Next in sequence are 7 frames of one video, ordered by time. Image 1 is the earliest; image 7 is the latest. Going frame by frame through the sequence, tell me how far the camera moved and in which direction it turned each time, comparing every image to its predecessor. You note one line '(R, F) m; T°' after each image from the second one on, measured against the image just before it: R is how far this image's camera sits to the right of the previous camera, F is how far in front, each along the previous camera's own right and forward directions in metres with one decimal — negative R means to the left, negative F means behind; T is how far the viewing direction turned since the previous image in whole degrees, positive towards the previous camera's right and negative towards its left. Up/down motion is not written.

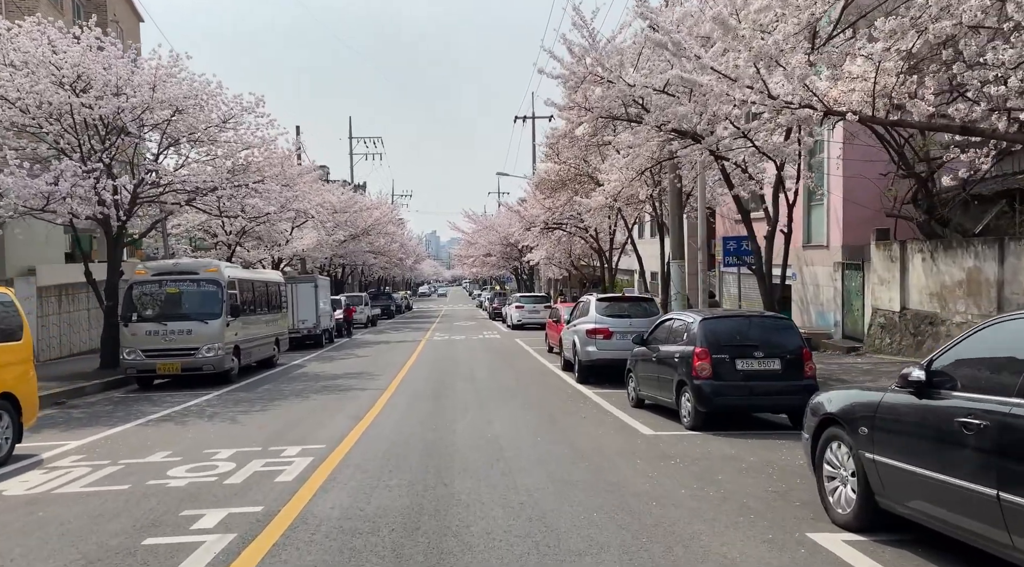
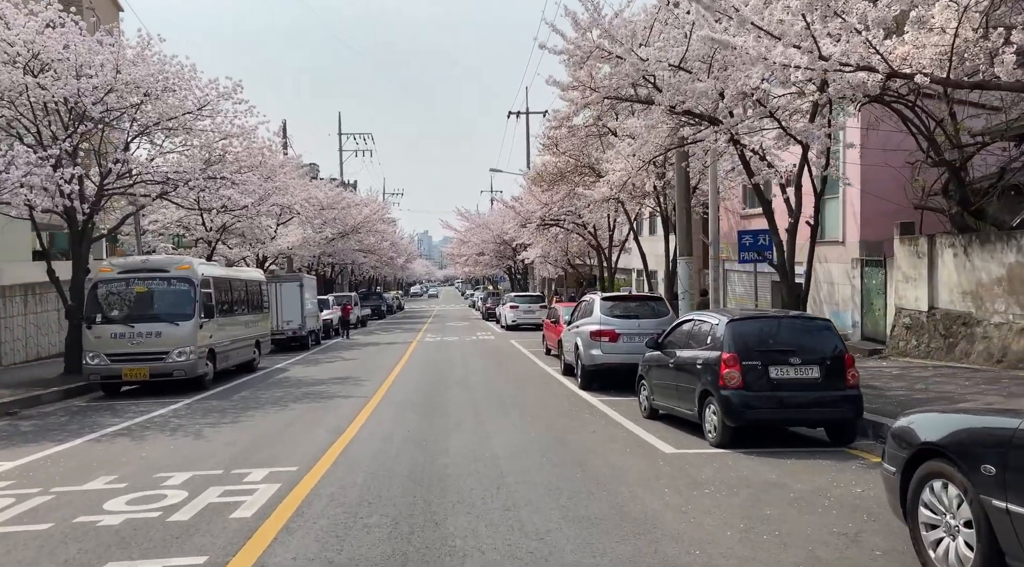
(-0.1, +1.4) m; 0°
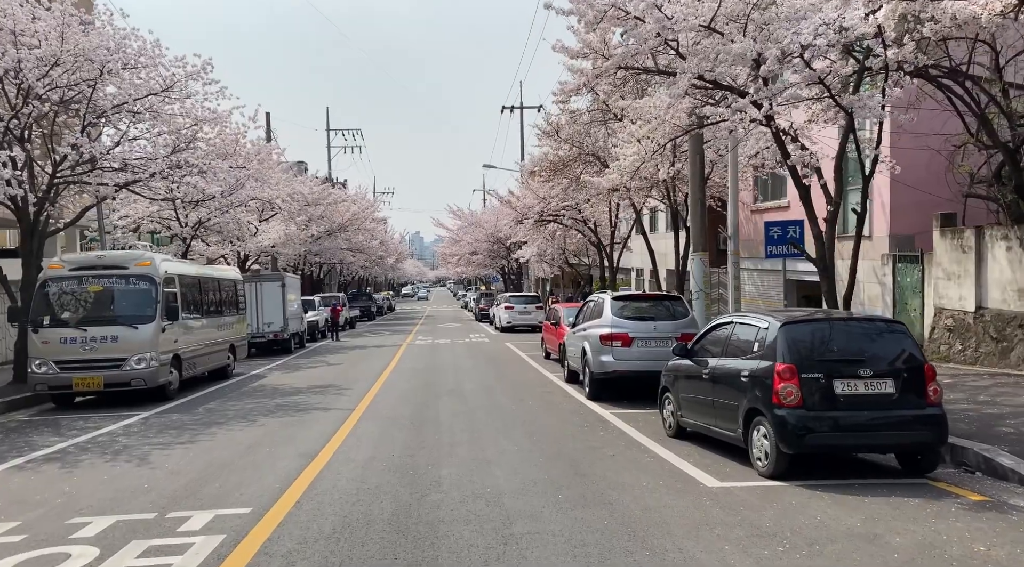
(-0.1, +1.8) m; +1°
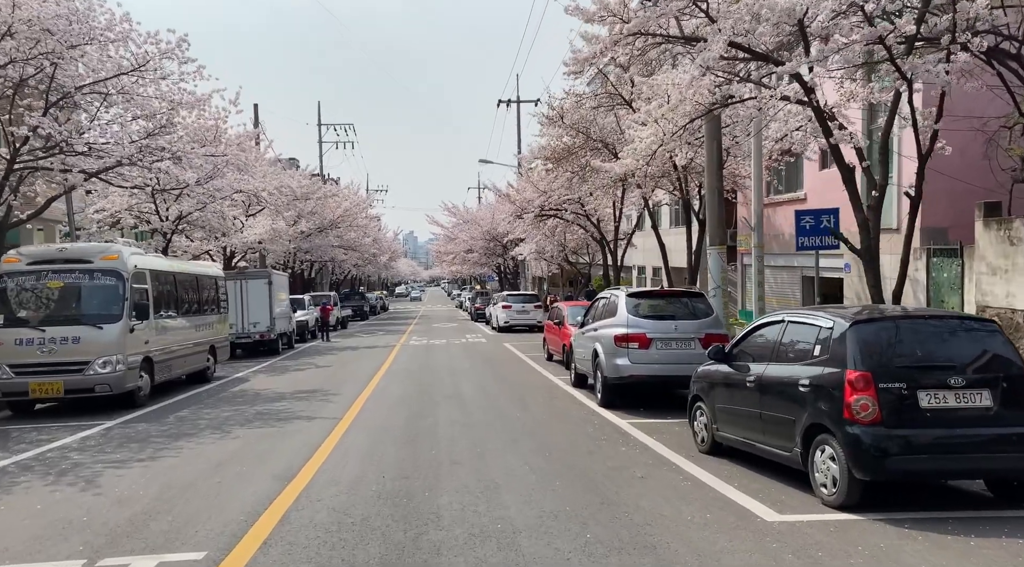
(-0.2, +1.4) m; 0°
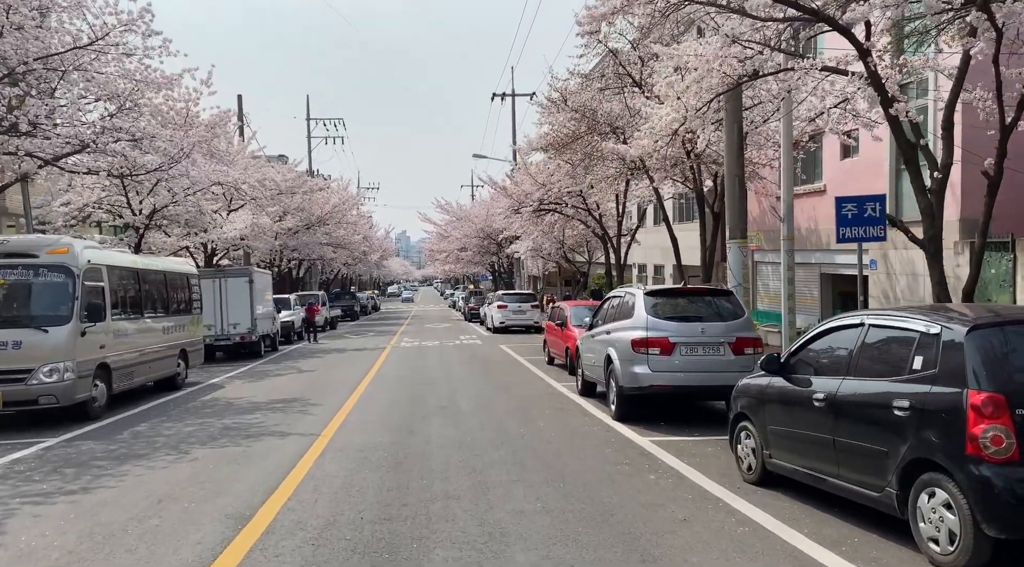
(-0.1, +1.6) m; 0°
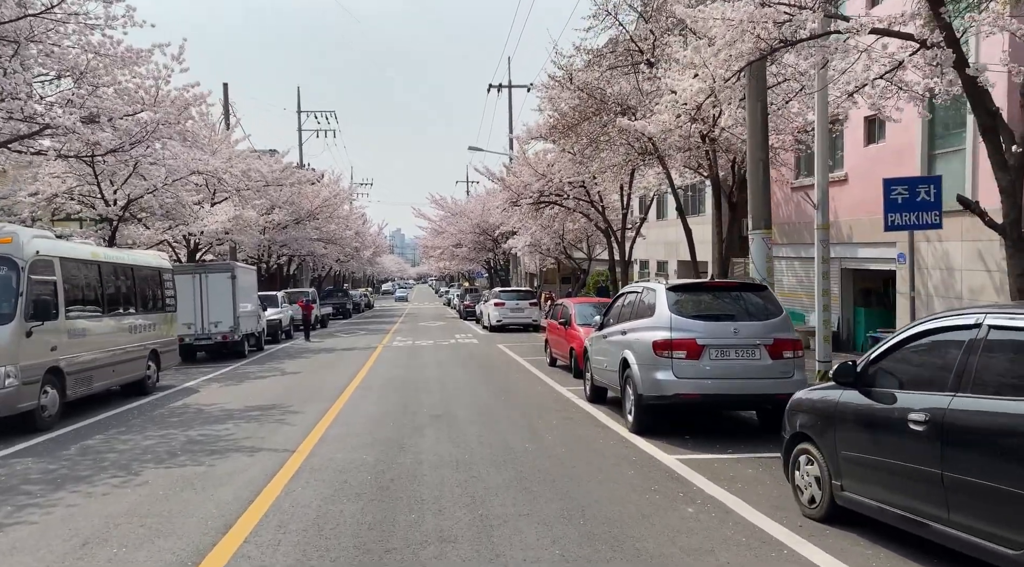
(-0.1, +1.4) m; 0°
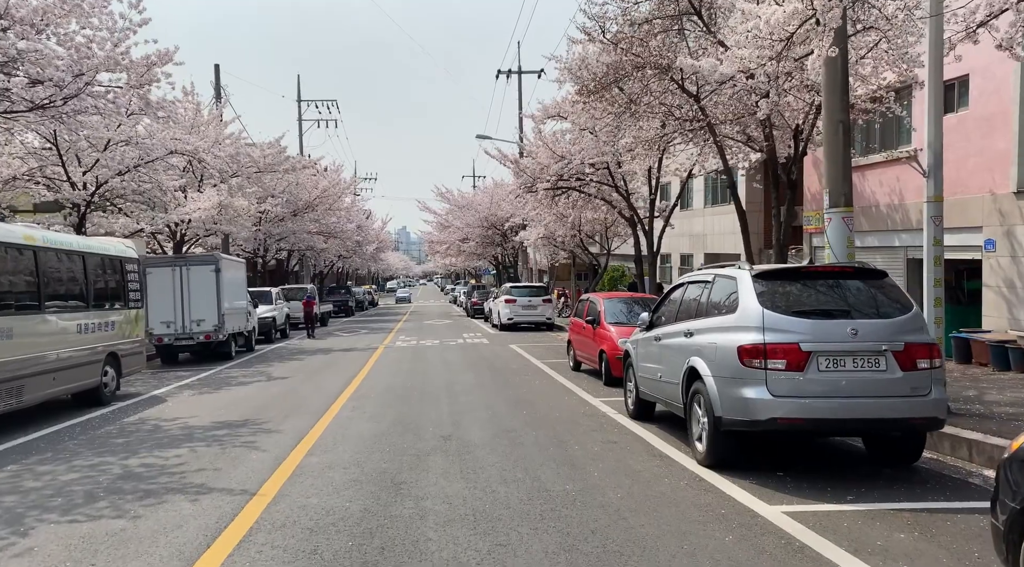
(-0.2, +2.5) m; 0°
